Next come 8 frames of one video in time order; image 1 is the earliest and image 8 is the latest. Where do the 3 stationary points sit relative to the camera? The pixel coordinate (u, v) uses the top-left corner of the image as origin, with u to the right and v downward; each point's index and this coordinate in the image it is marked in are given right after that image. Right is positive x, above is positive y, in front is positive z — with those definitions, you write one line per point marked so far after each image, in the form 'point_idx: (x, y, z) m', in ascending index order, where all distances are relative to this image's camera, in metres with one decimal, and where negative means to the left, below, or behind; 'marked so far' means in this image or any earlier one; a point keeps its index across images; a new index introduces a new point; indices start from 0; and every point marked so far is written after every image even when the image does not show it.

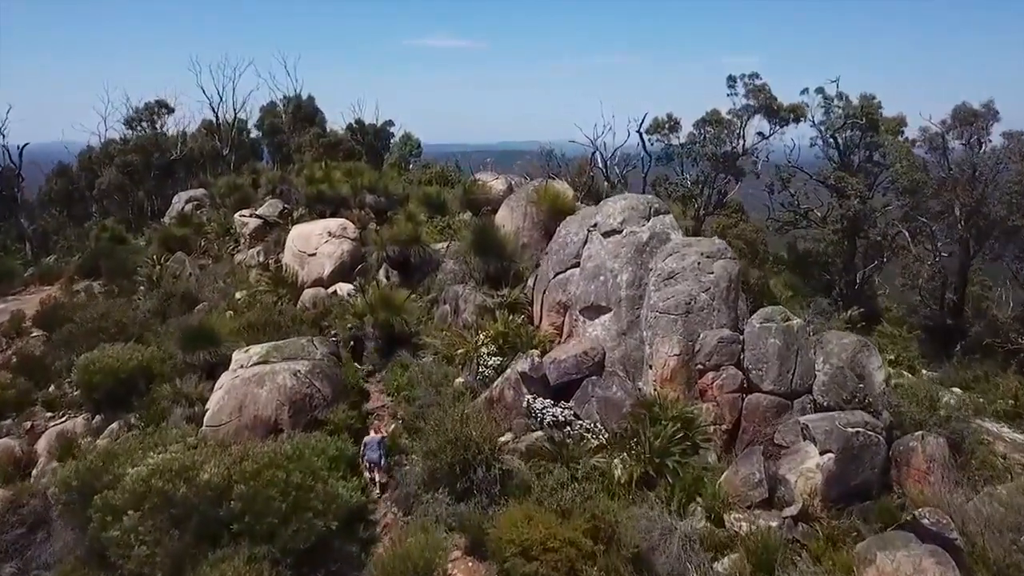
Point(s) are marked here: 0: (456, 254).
0: (-1.0, +0.6, +15.2) m
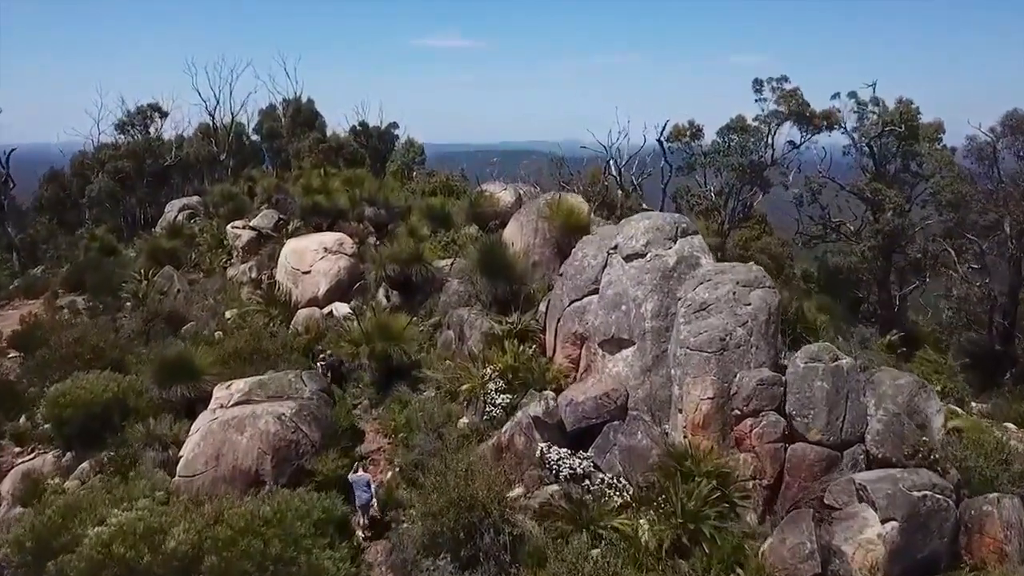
0: (-0.9, +0.3, +14.0) m
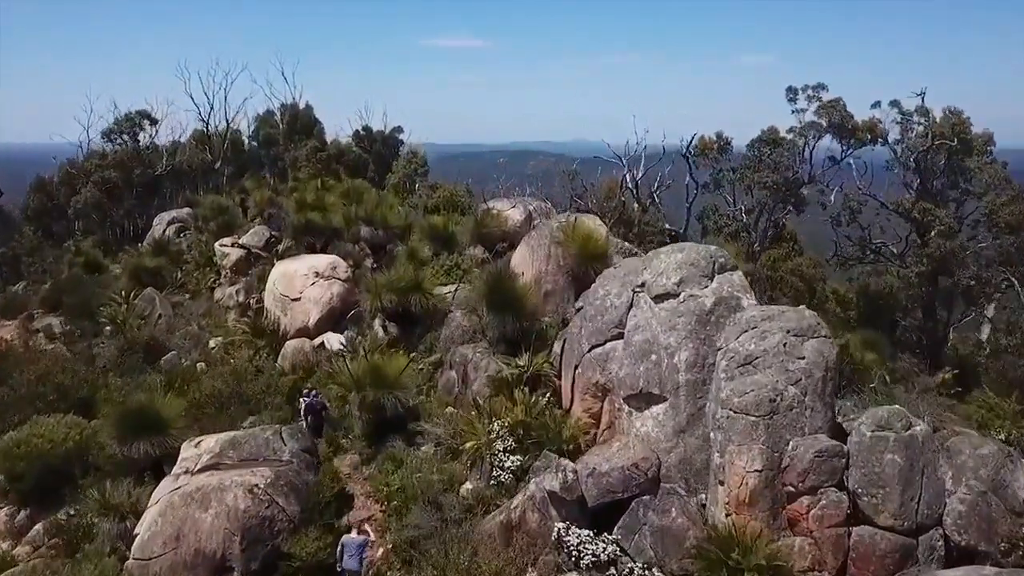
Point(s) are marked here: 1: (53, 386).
0: (-0.7, -0.2, +12.6) m
1: (-6.8, -1.4, +13.0) m
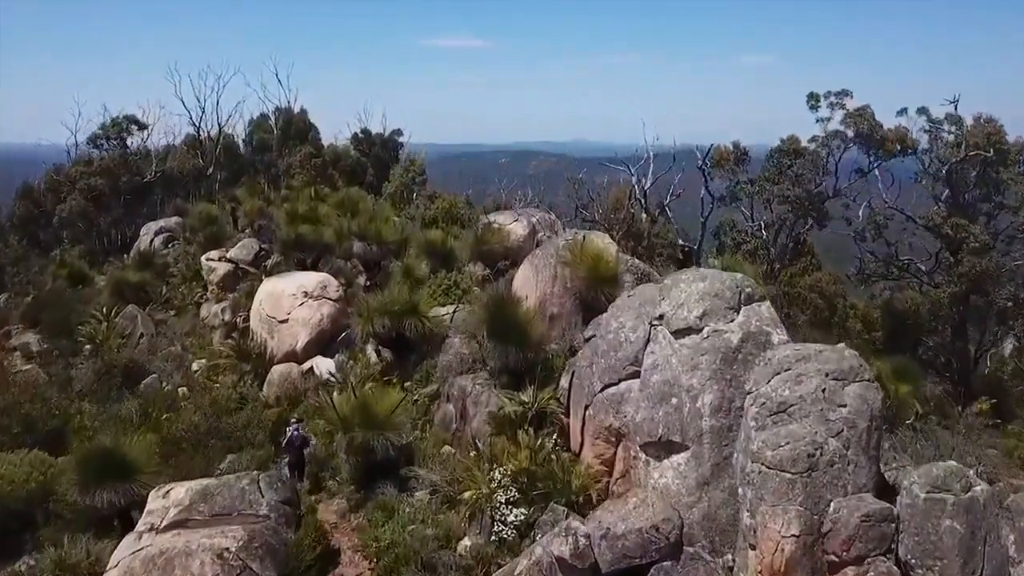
0: (-0.7, -0.5, +11.7) m
1: (-6.8, -1.8, +12.0) m
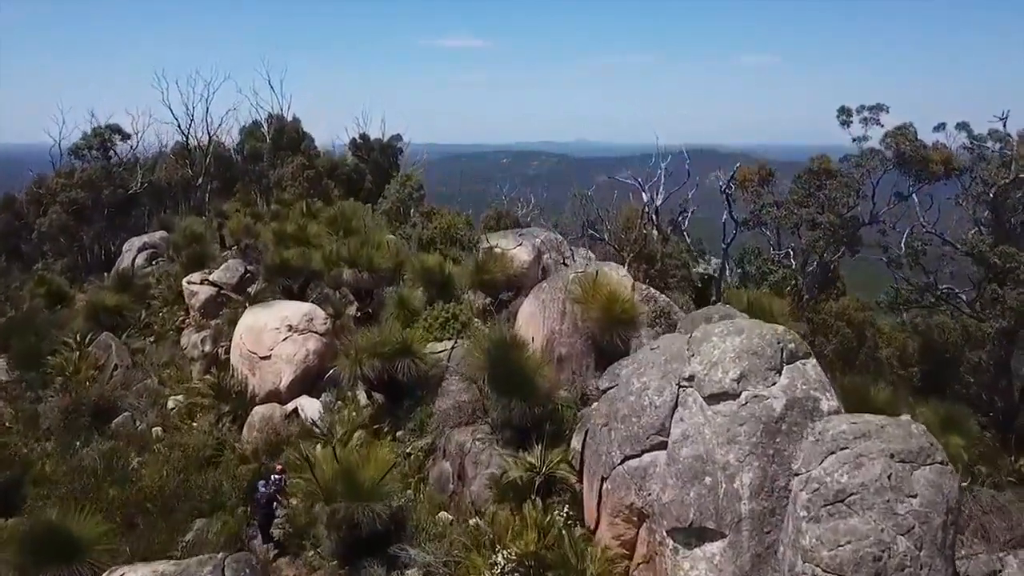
0: (-0.6, -1.0, +10.5) m
1: (-6.7, -2.2, +10.9) m
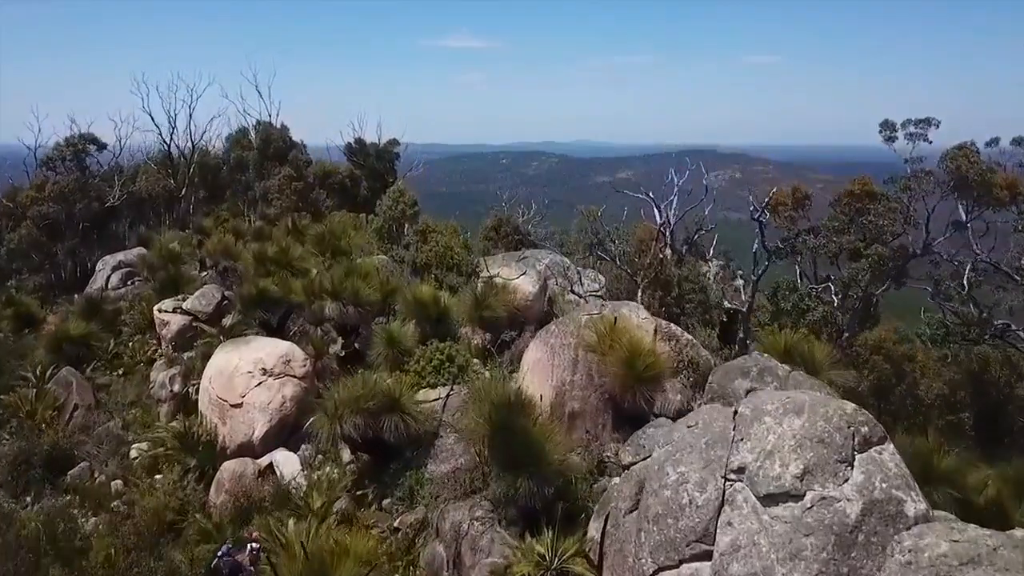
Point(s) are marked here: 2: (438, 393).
0: (-0.6, -1.5, +9.1) m
1: (-6.7, -2.7, +9.5) m
2: (-0.9, -1.2, +10.4) m
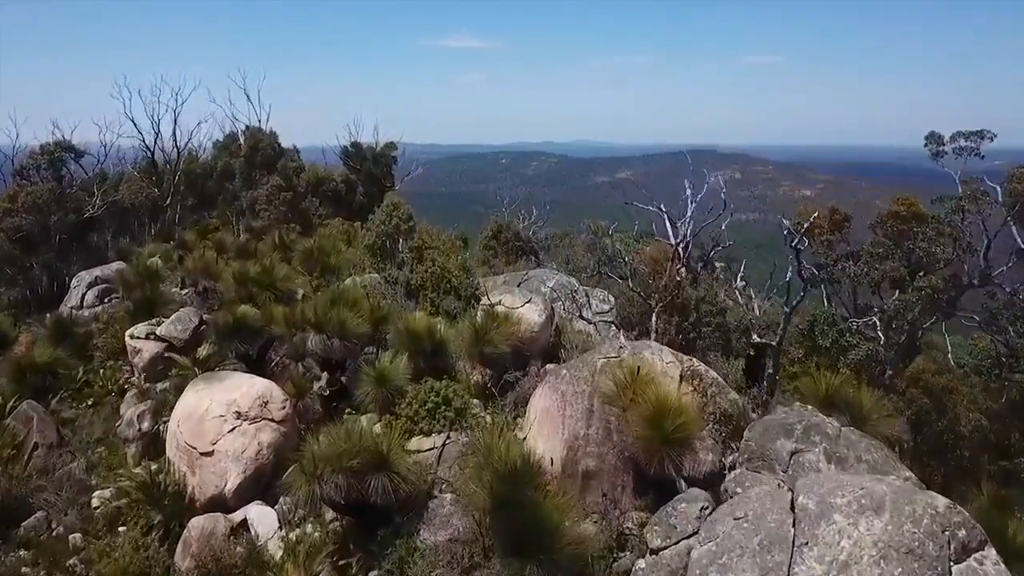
0: (-0.5, -1.8, +7.9) m
1: (-6.6, -3.1, +8.3) m
2: (-0.8, -1.6, +9.2) m
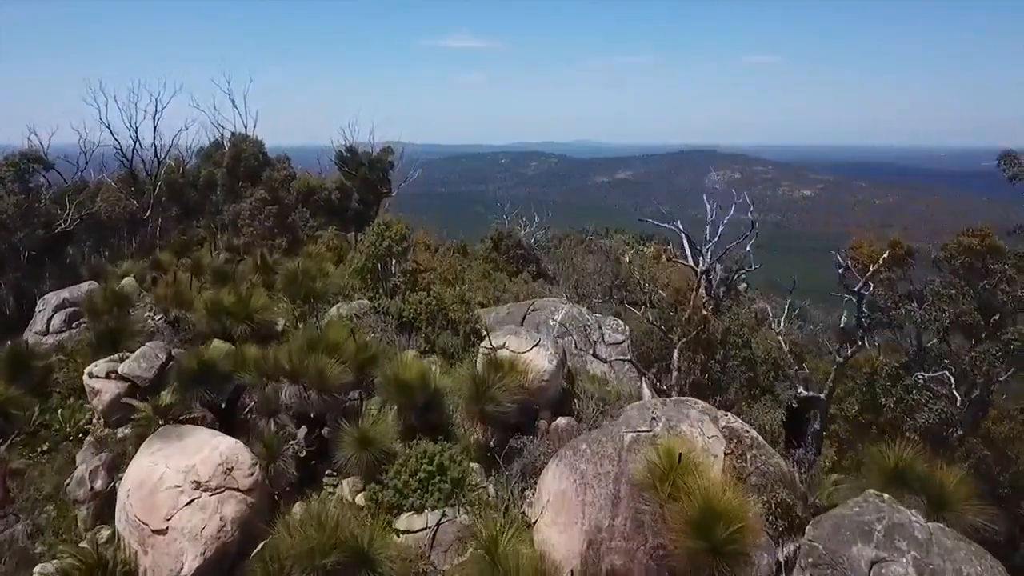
0: (-0.5, -2.3, +6.5) m
1: (-6.6, -3.5, +6.9) m
2: (-0.8, -2.0, +7.7) m
